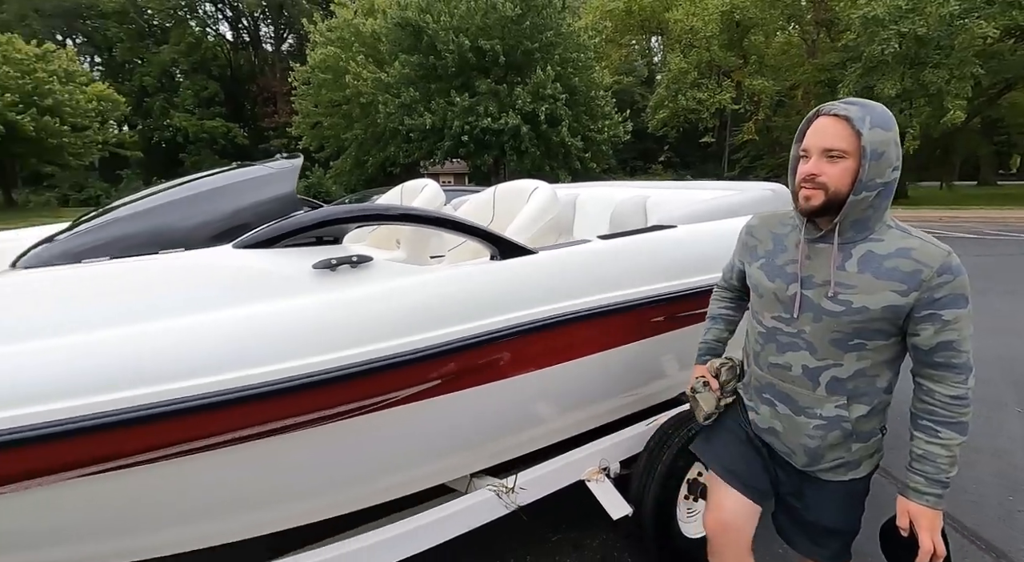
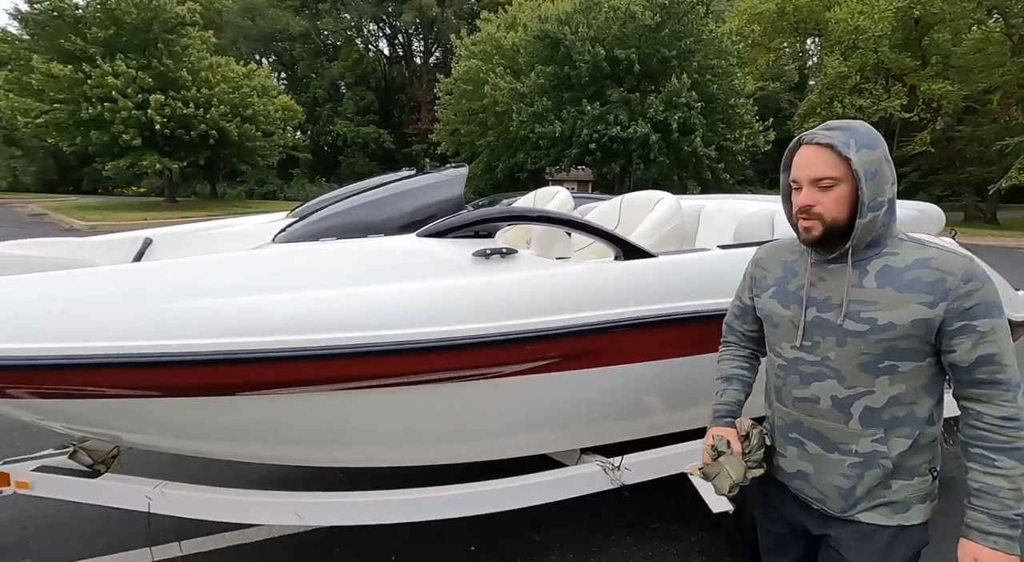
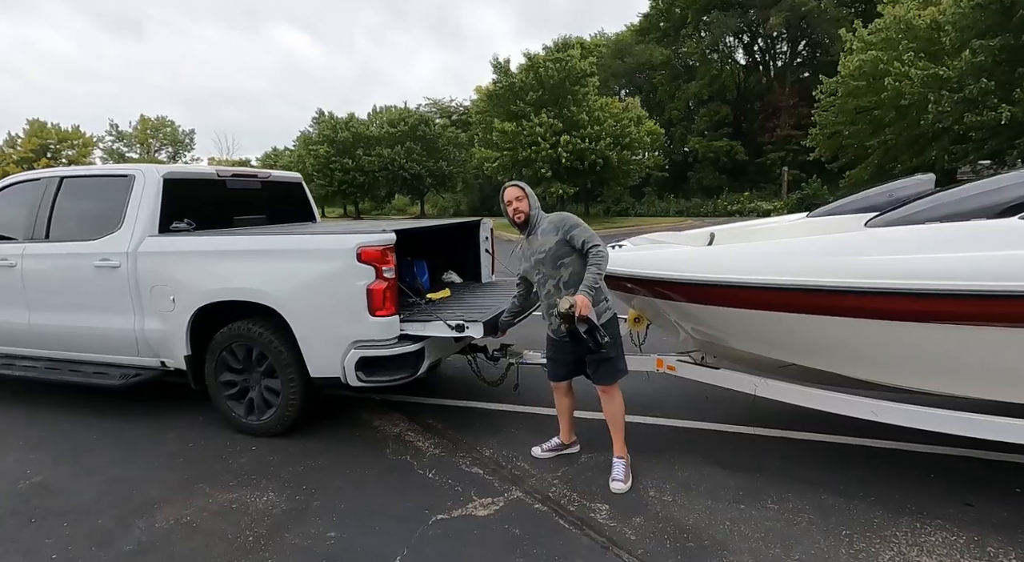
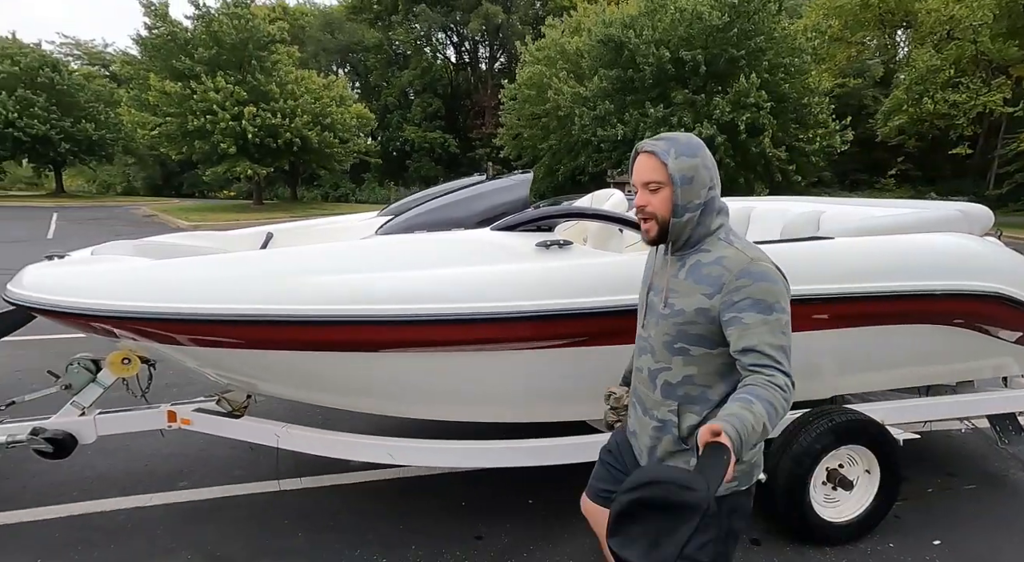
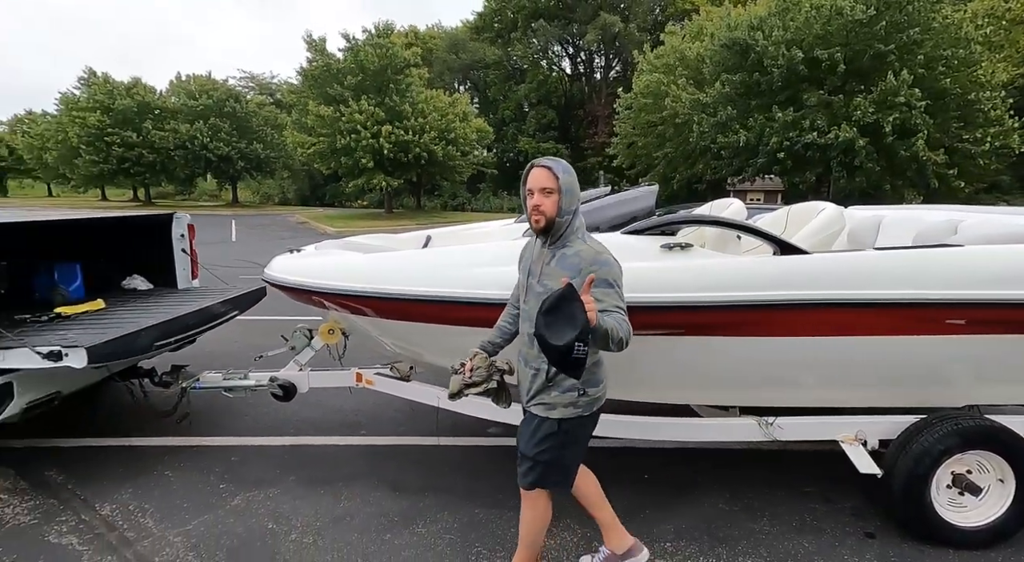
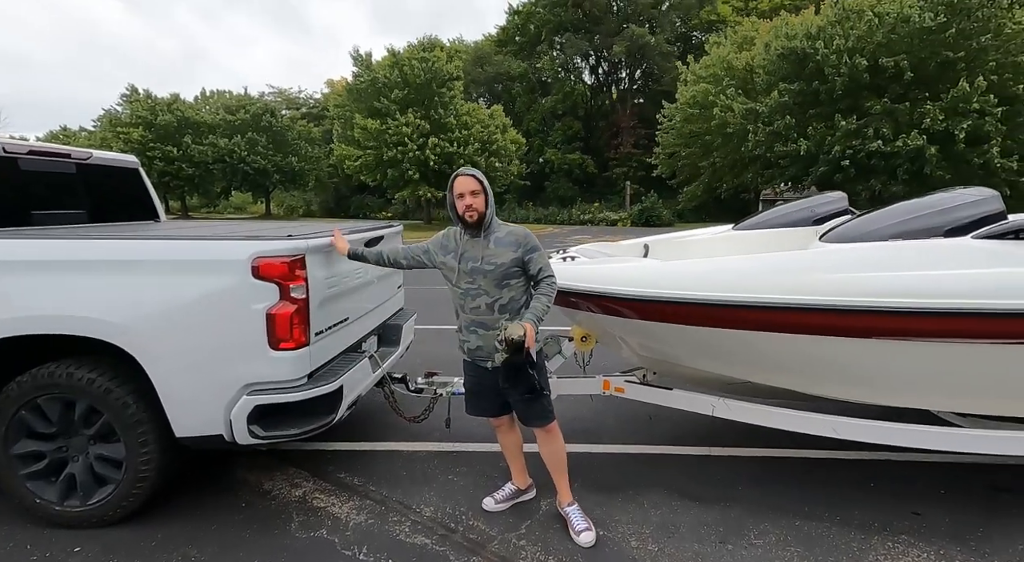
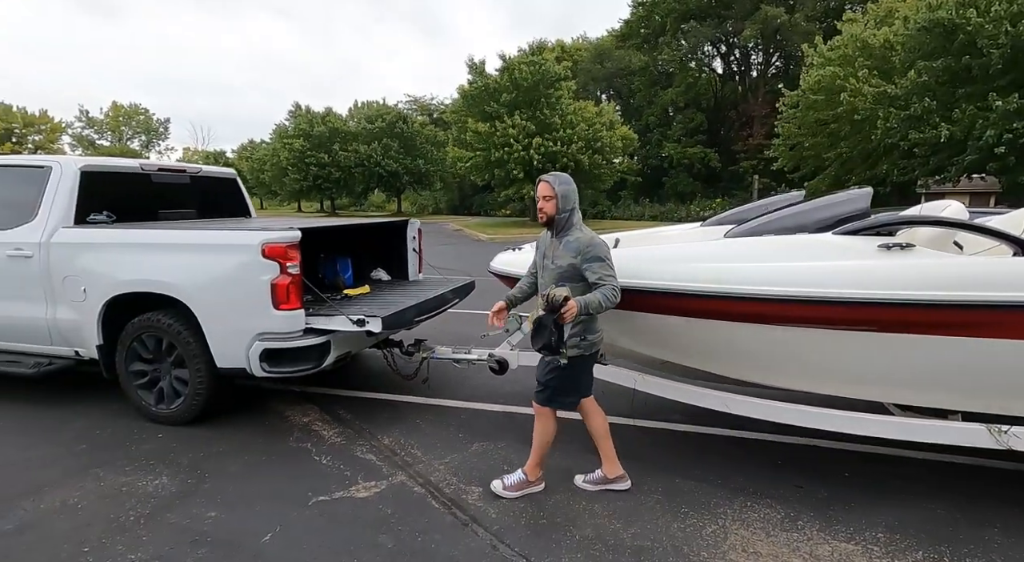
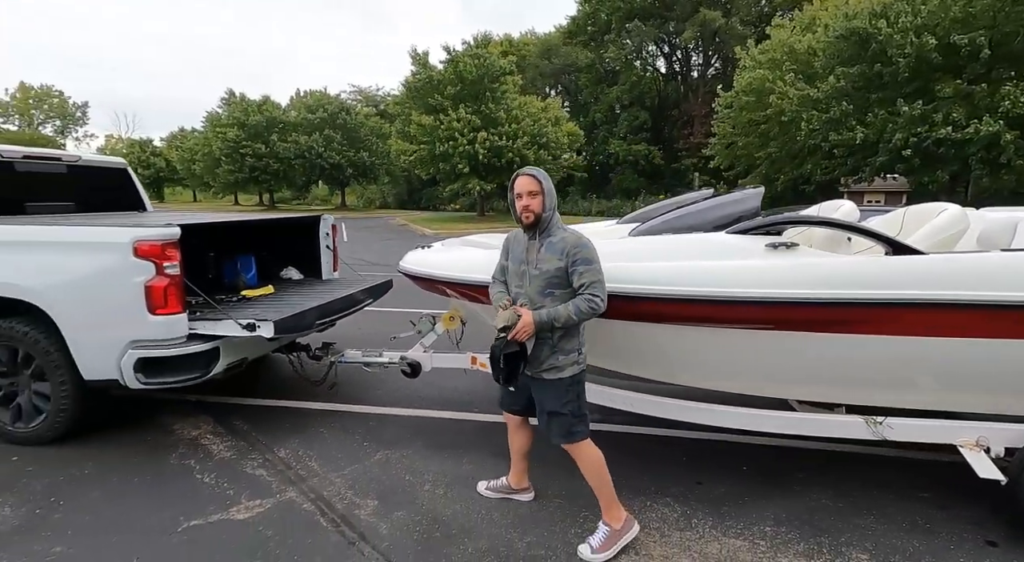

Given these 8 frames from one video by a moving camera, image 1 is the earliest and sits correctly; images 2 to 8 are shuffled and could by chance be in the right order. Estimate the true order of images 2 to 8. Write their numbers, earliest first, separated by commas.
2, 4, 5, 8, 7, 3, 6
